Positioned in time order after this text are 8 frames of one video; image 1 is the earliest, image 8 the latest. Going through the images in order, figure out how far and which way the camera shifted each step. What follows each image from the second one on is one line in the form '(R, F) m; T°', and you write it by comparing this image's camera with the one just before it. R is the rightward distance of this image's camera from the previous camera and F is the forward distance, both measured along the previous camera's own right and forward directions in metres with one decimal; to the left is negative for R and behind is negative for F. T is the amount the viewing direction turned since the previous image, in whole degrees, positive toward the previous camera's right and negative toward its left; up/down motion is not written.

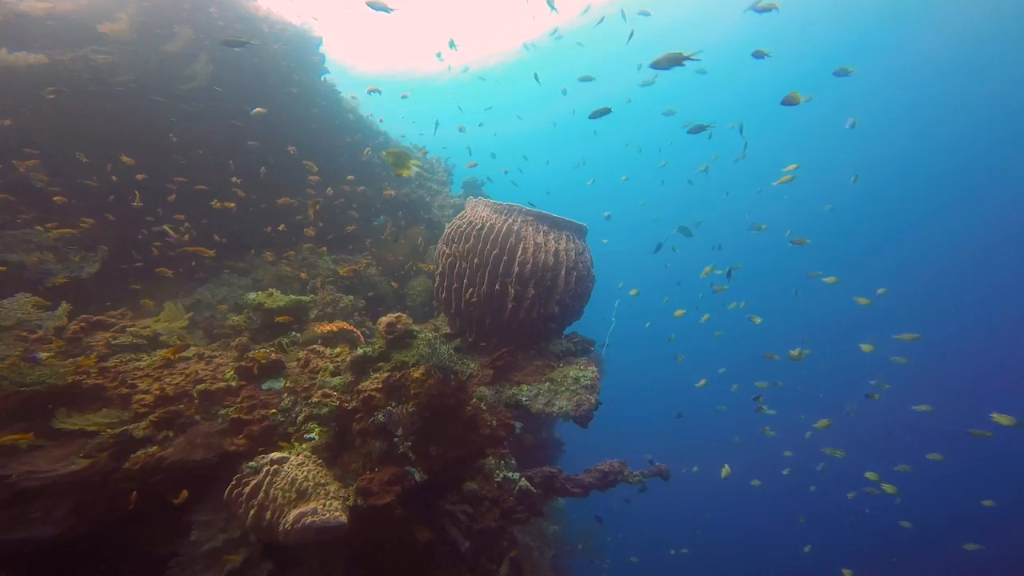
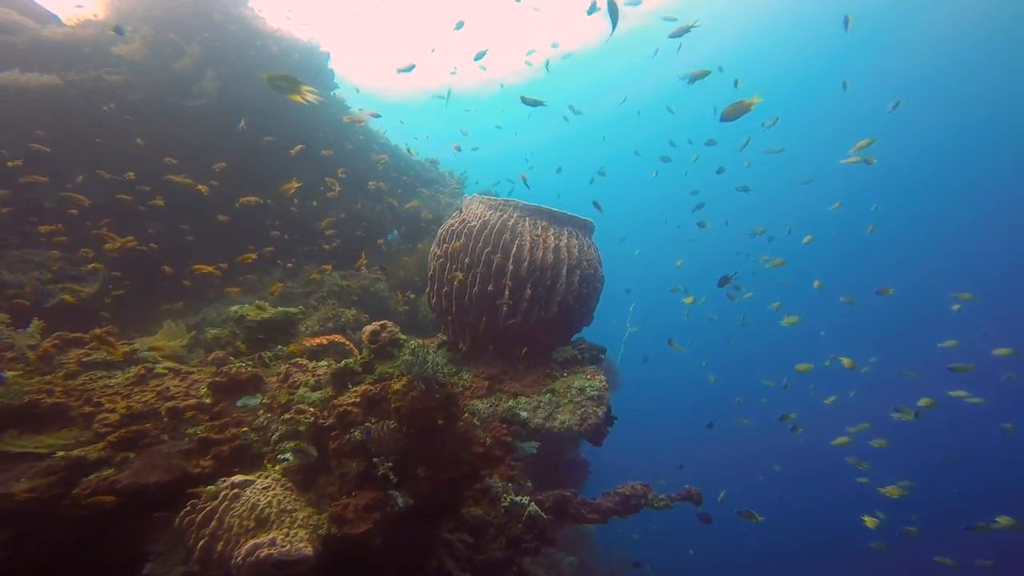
(+0.4, +0.5) m; -3°
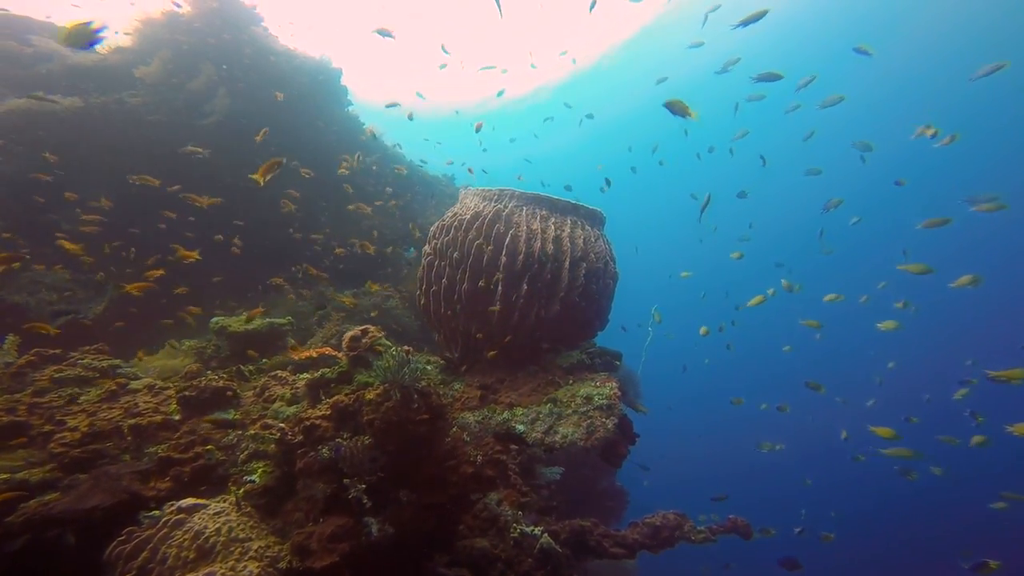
(+0.4, +0.6) m; -4°
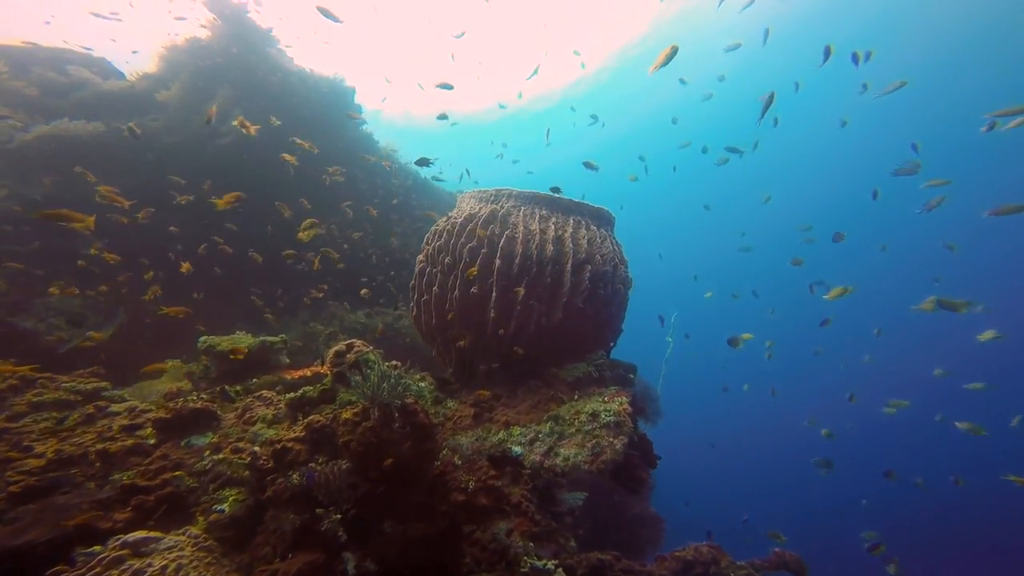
(+0.3, +0.4) m; -4°
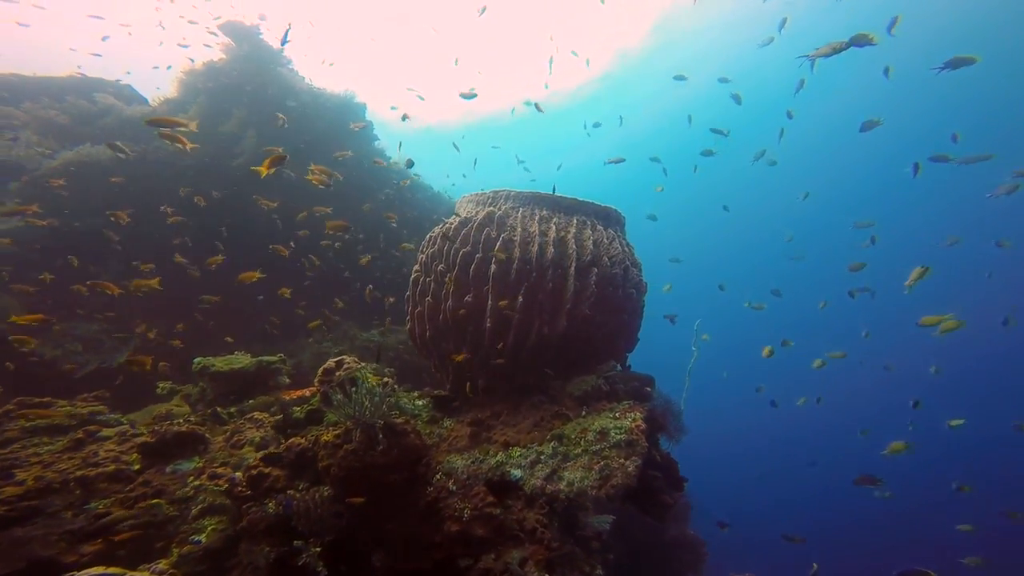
(+0.2, +0.4) m; -3°
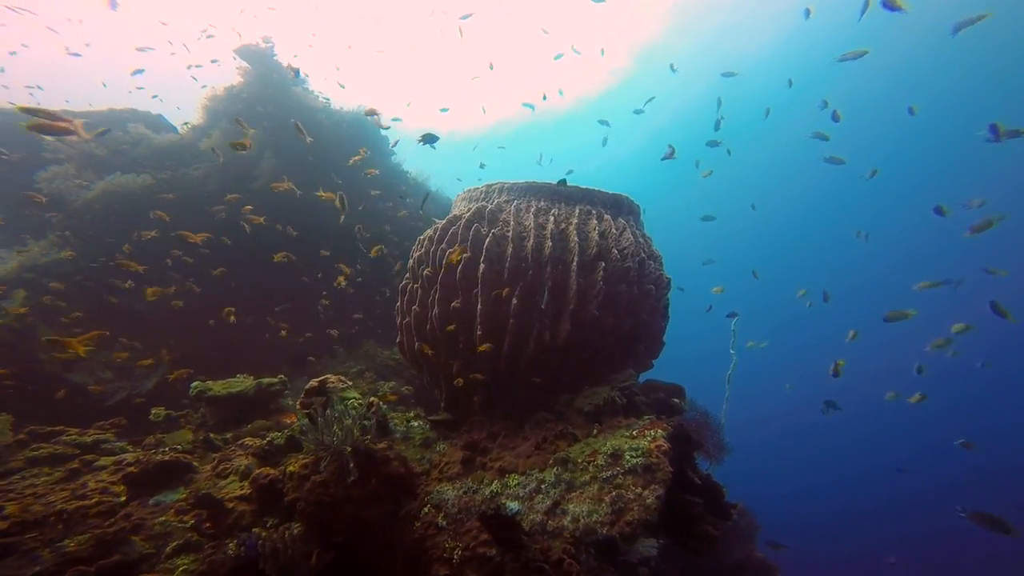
(+0.4, +0.5) m; -5°
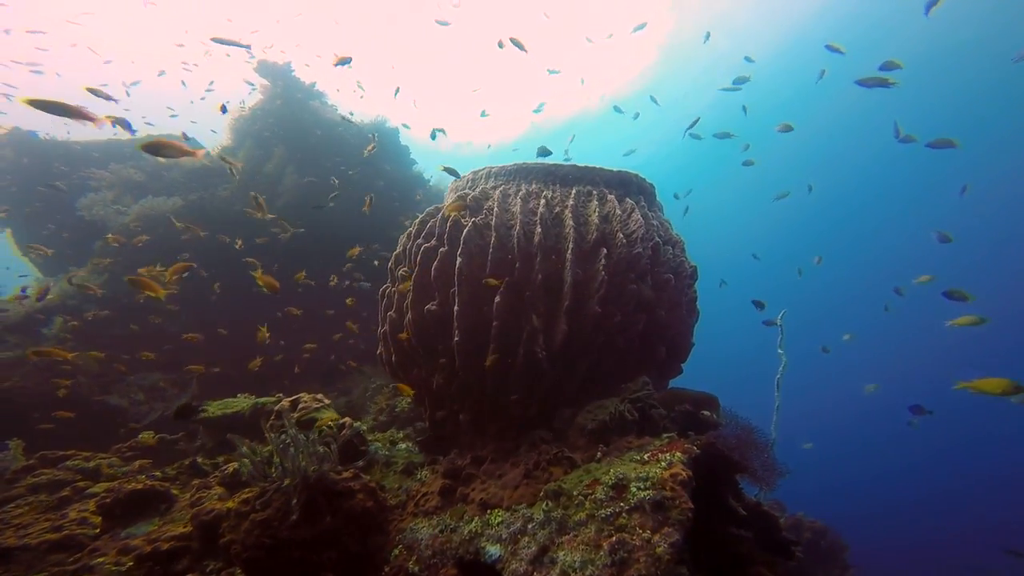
(+0.4, +0.5) m; -6°
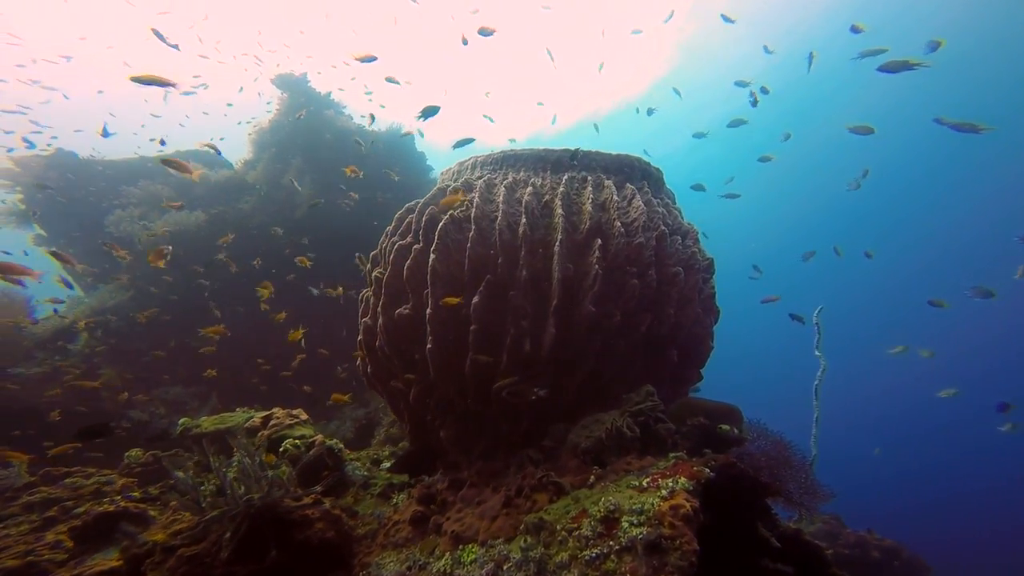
(+0.3, +0.4) m; -4°
